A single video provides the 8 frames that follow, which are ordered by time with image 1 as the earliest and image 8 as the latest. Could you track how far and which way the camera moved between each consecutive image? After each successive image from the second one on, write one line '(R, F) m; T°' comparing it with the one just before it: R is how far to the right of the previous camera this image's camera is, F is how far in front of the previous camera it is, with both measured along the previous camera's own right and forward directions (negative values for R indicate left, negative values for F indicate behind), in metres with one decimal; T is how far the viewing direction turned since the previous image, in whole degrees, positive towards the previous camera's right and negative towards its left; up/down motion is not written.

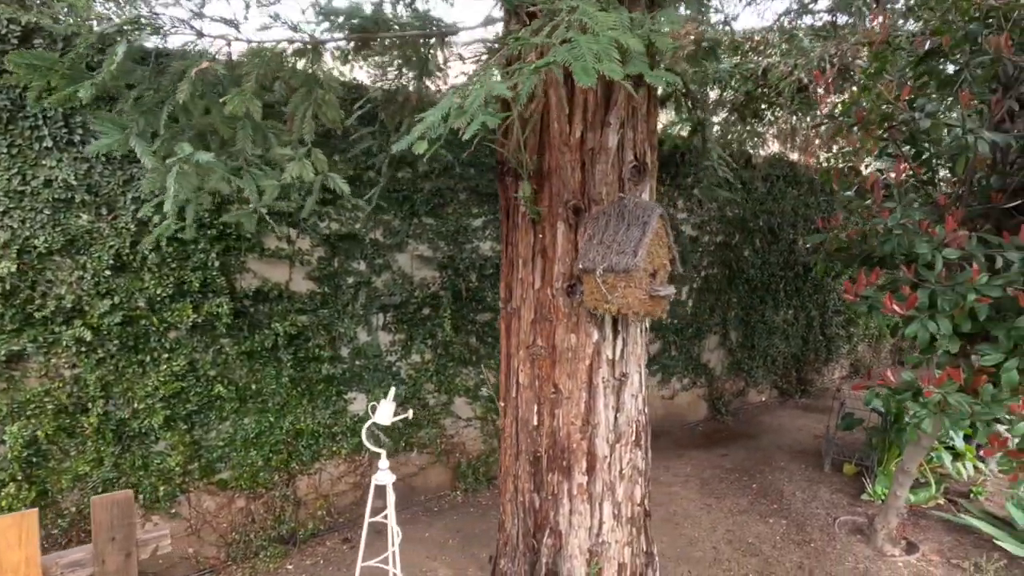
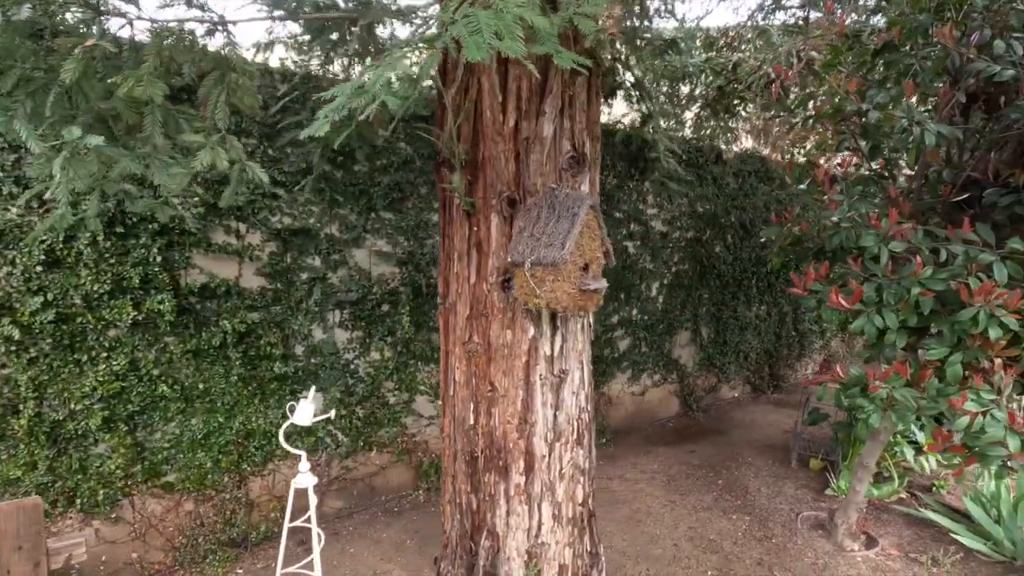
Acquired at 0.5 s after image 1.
(+0.2, +0.1) m; +1°
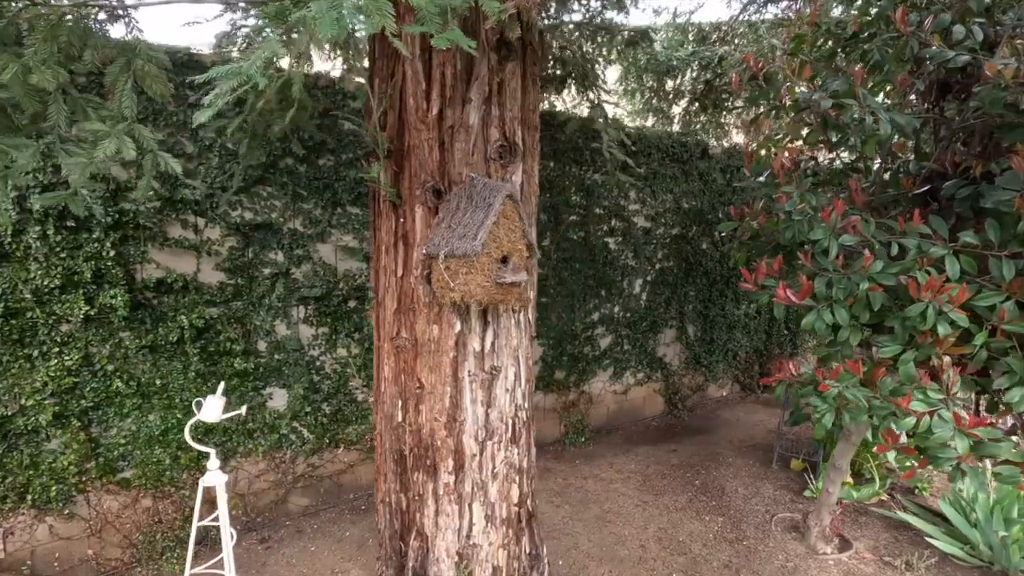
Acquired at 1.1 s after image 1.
(+0.3, +0.1) m; -1°
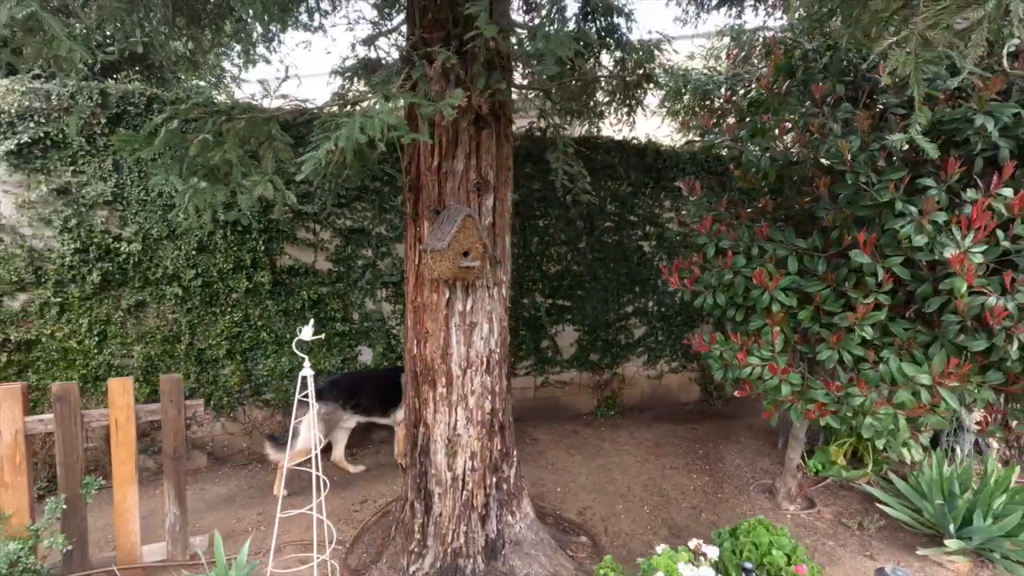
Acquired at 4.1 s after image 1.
(+0.8, -1.0) m; -12°
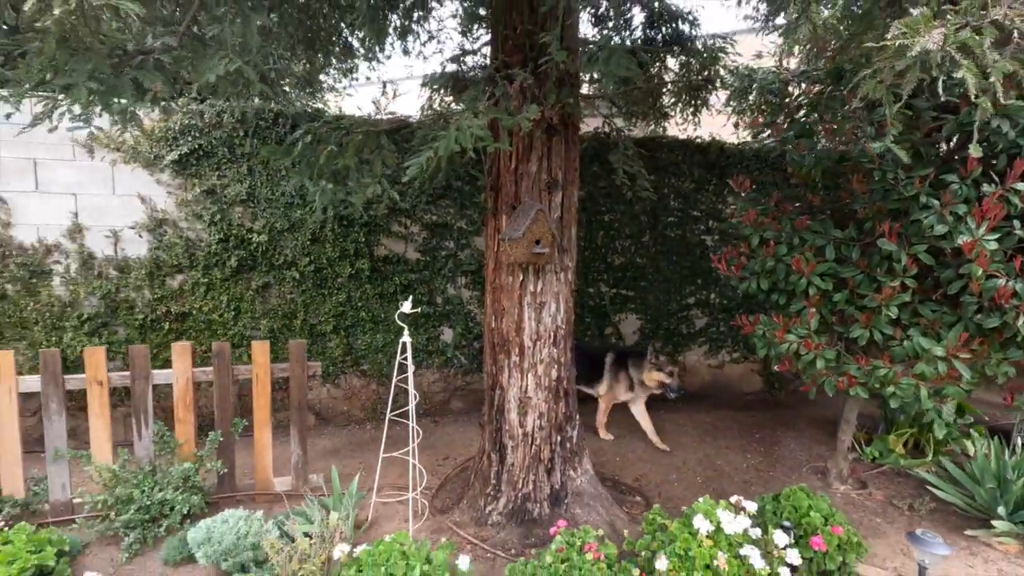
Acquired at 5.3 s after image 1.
(0.0, -0.5) m; -7°
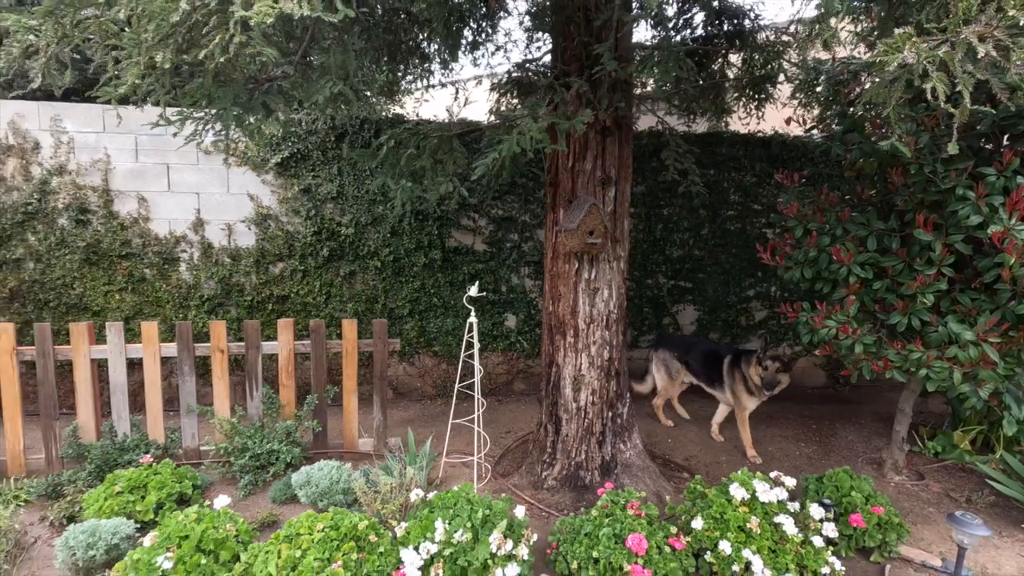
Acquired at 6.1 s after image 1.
(+0.1, -0.4) m; -7°
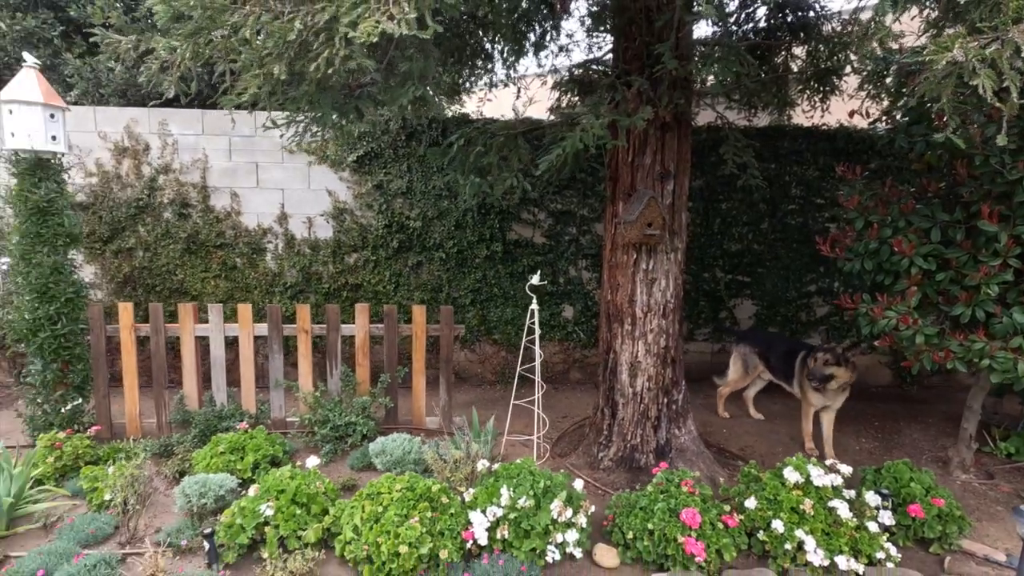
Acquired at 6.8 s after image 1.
(-0.1, -0.2) m; -6°
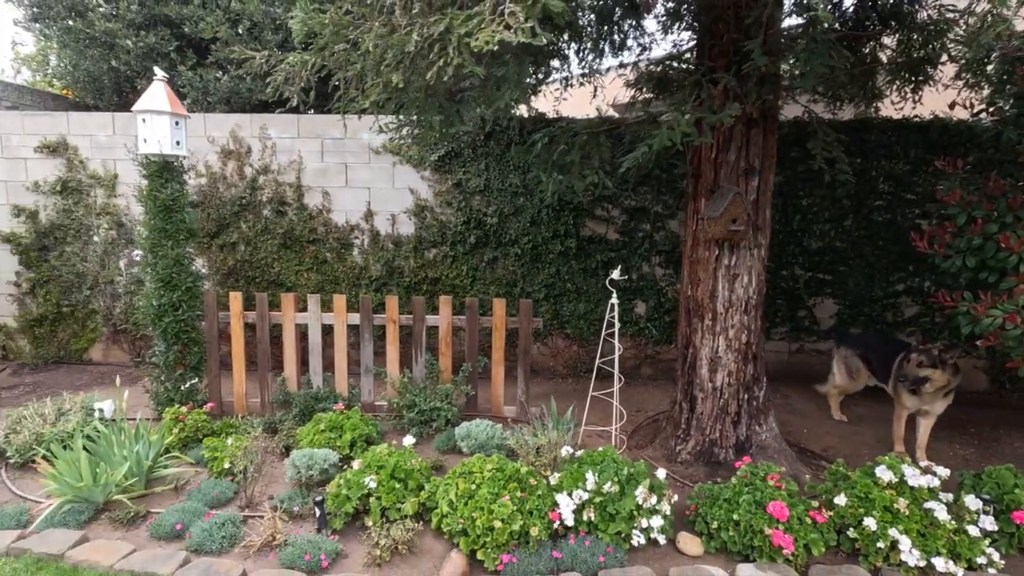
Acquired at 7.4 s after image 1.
(-0.2, -0.2) m; -6°
